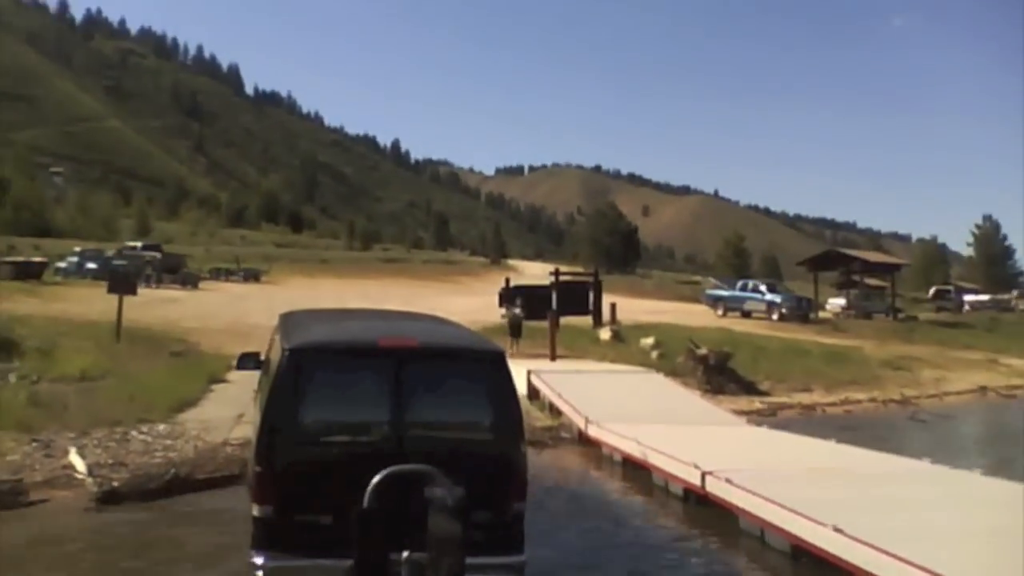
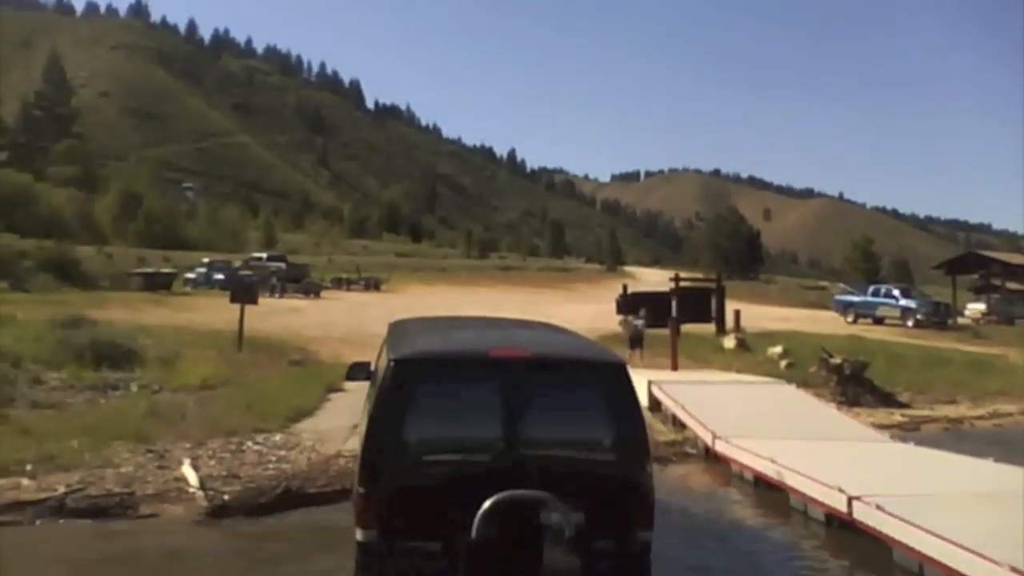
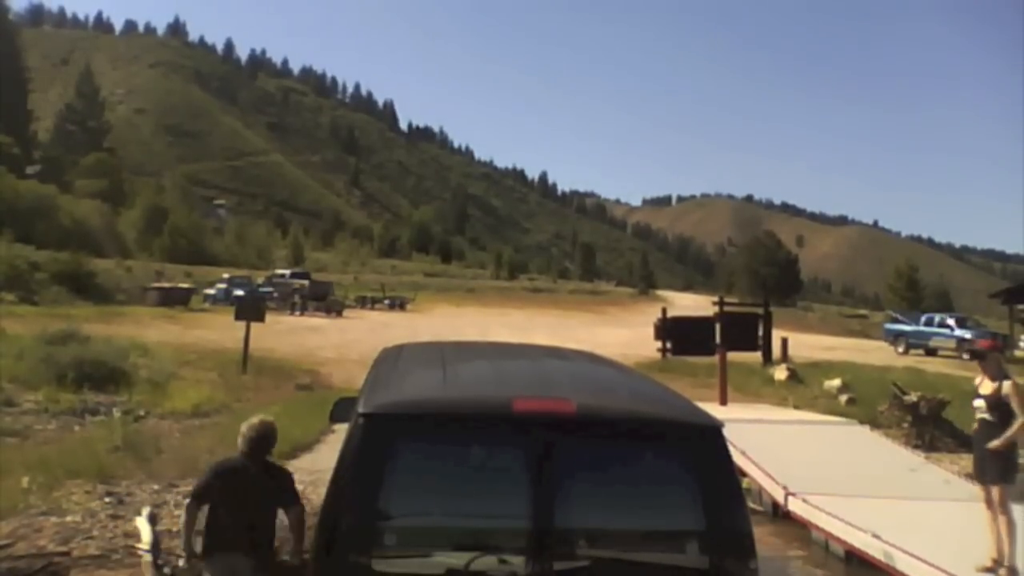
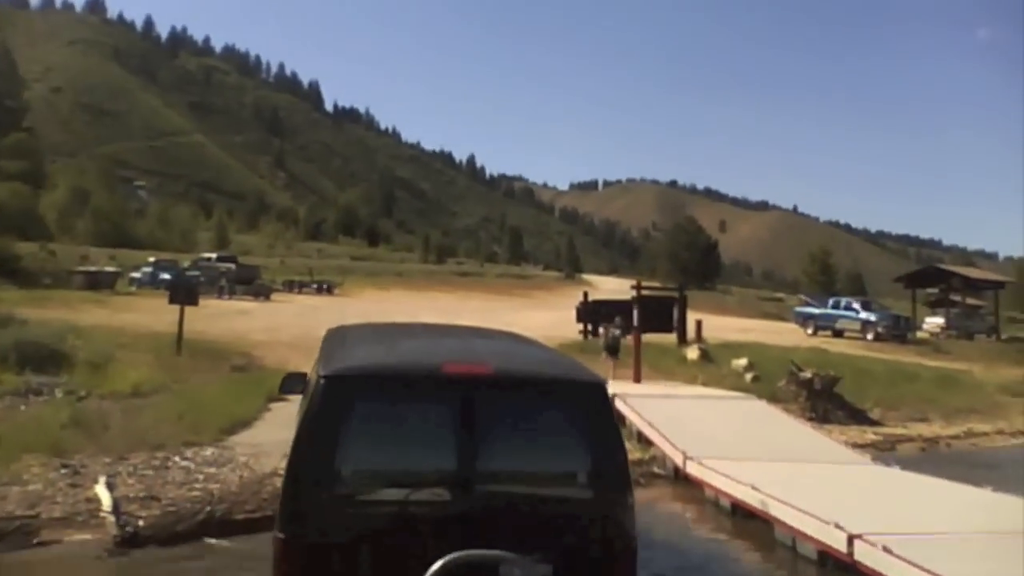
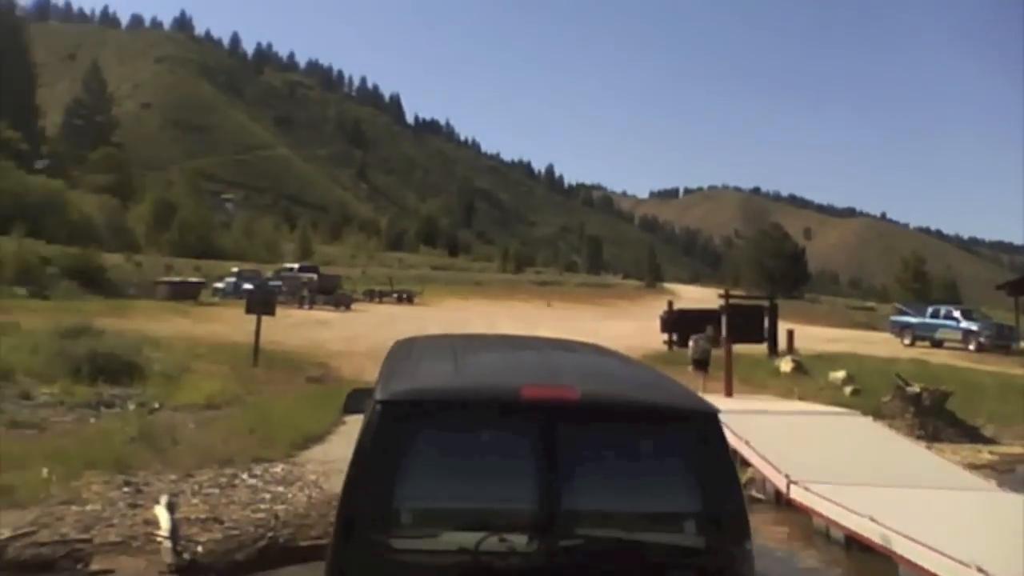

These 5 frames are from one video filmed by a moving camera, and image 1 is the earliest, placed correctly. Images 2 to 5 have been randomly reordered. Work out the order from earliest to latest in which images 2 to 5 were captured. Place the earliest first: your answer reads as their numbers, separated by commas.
2, 4, 5, 3
